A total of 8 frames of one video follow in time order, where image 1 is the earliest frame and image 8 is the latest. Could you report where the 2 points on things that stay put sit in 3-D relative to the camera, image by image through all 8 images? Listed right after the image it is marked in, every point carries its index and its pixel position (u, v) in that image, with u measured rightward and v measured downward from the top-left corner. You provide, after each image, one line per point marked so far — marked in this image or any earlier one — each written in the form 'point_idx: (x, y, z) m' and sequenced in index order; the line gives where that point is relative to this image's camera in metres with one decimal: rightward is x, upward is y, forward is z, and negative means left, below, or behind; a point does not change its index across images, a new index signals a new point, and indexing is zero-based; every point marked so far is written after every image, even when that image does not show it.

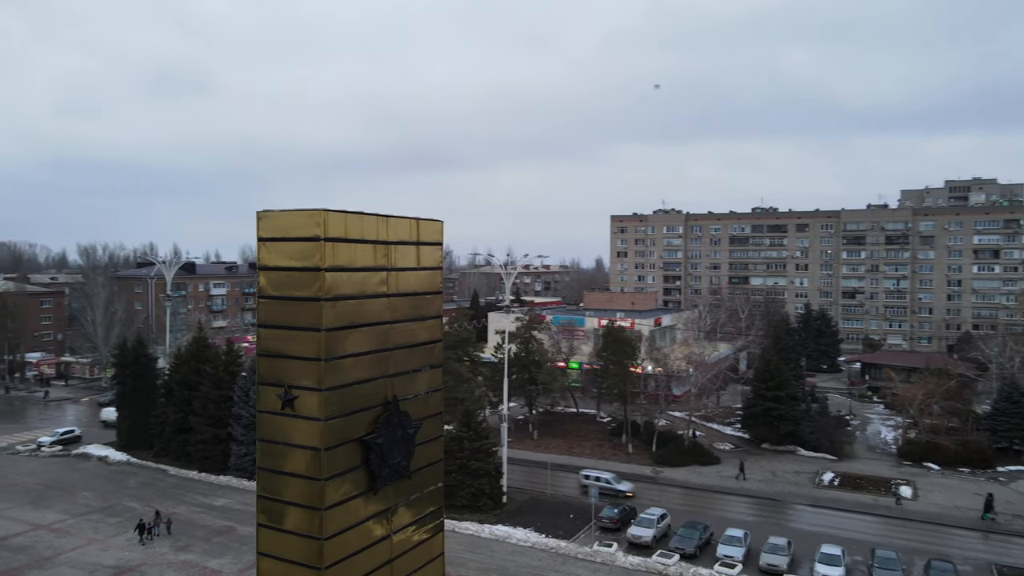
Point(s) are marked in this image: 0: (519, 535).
0: (+0.2, -5.7, +17.0) m
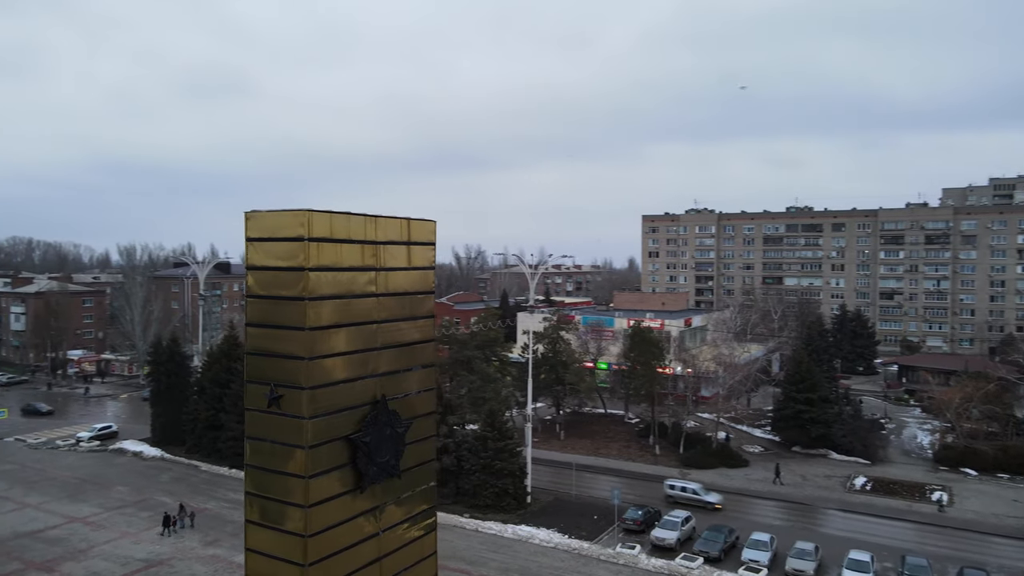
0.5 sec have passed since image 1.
0: (+0.7, -5.7, +16.9) m
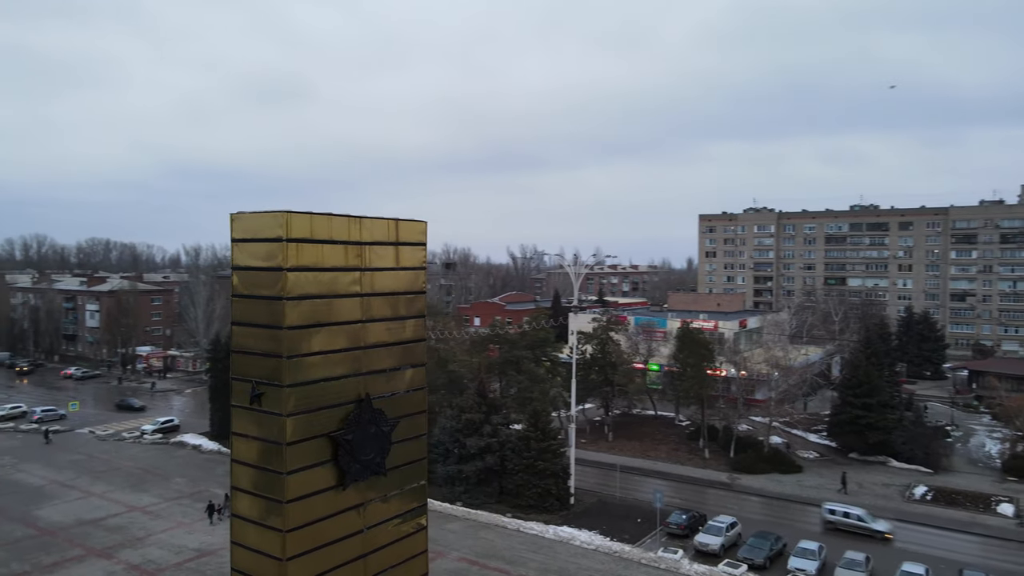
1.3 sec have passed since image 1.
0: (+1.6, -5.7, +16.8) m
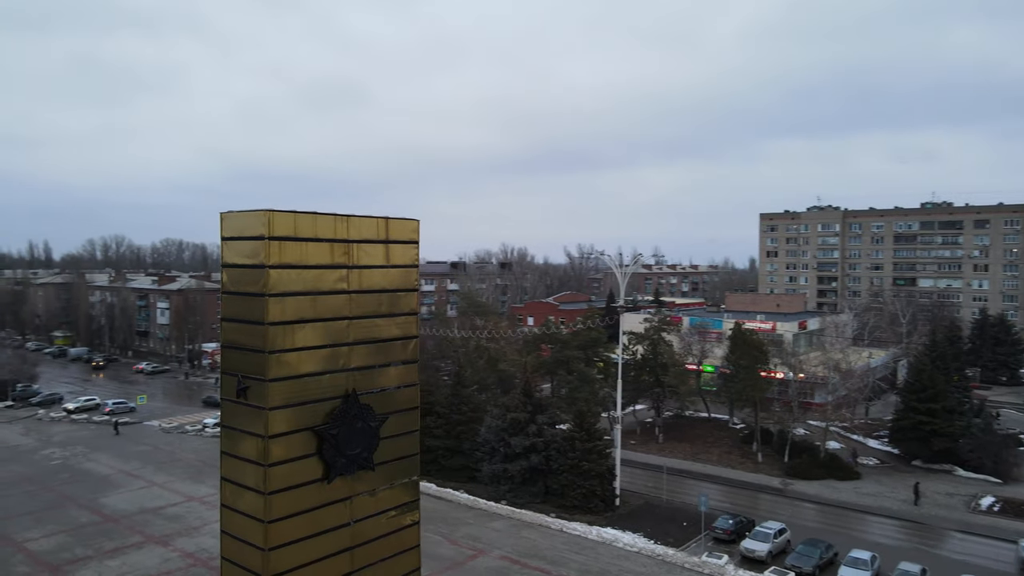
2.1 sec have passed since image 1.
0: (+2.6, -5.7, +16.7) m
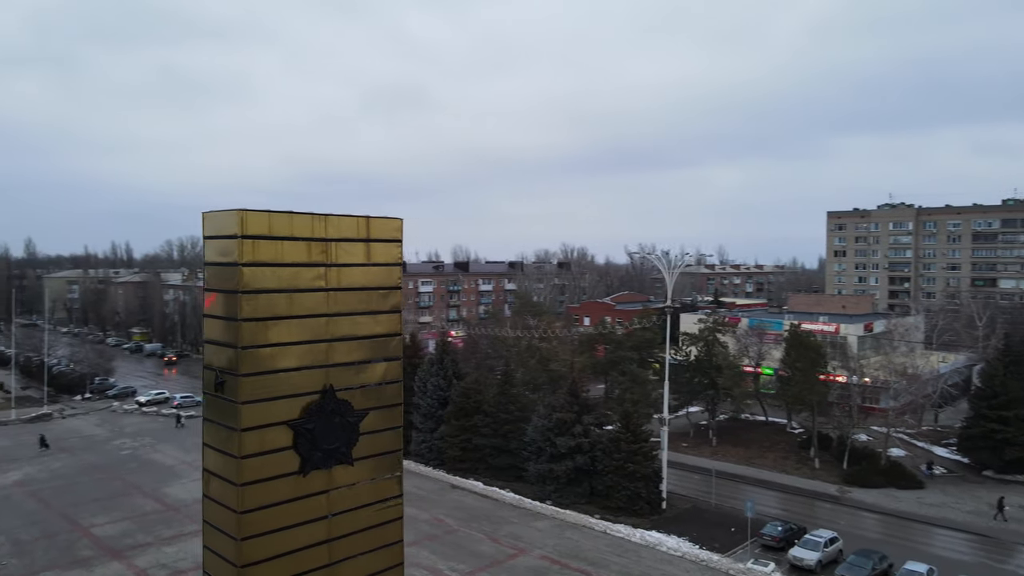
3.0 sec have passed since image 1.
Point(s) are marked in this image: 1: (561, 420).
0: (+3.6, -5.7, +16.4) m
1: (+1.3, -3.6, +19.9) m
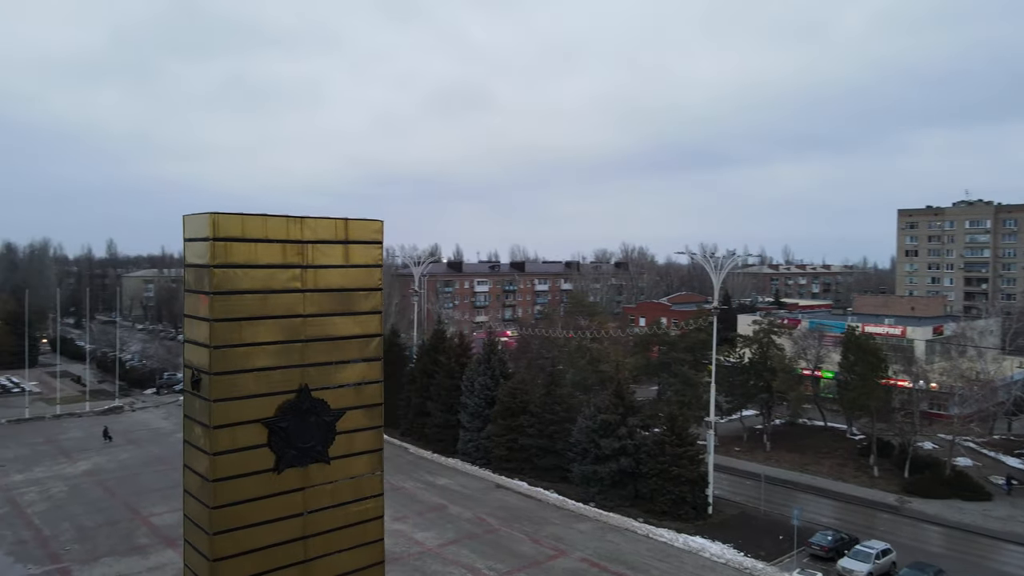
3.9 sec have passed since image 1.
0: (+4.5, -5.8, +16.1) m
1: (+2.5, -3.6, +19.7) m
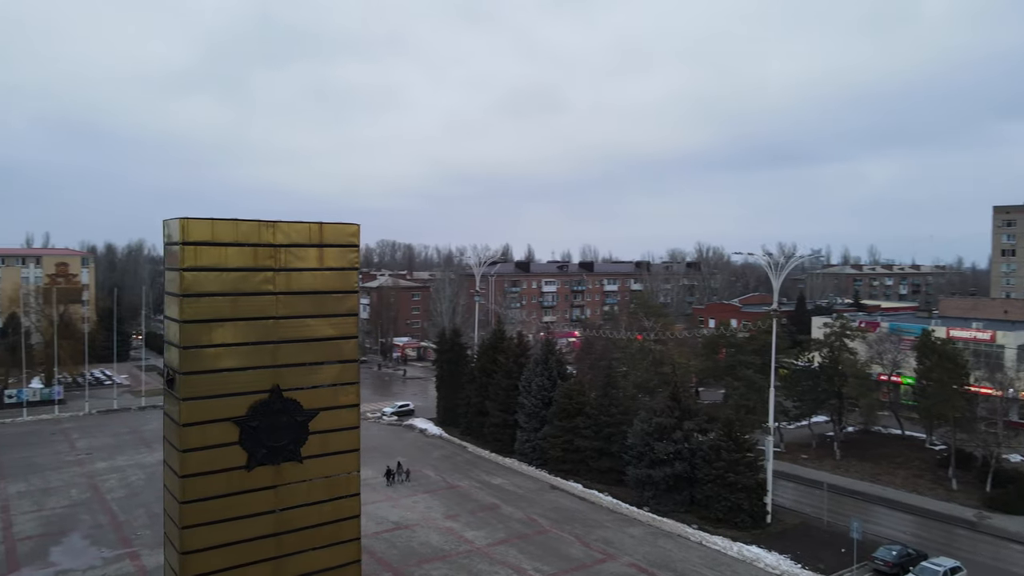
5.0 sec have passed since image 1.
0: (+5.5, -5.8, +15.5) m
1: (+3.9, -3.6, +19.4) m
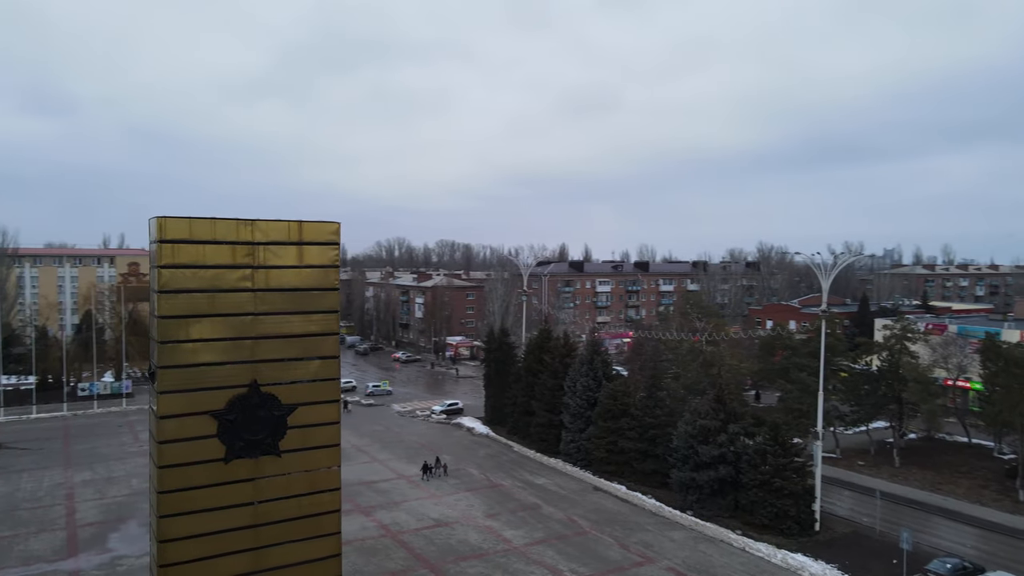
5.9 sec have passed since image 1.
0: (+6.2, -5.8, +15.1) m
1: (+5.0, -3.6, +19.0) m
